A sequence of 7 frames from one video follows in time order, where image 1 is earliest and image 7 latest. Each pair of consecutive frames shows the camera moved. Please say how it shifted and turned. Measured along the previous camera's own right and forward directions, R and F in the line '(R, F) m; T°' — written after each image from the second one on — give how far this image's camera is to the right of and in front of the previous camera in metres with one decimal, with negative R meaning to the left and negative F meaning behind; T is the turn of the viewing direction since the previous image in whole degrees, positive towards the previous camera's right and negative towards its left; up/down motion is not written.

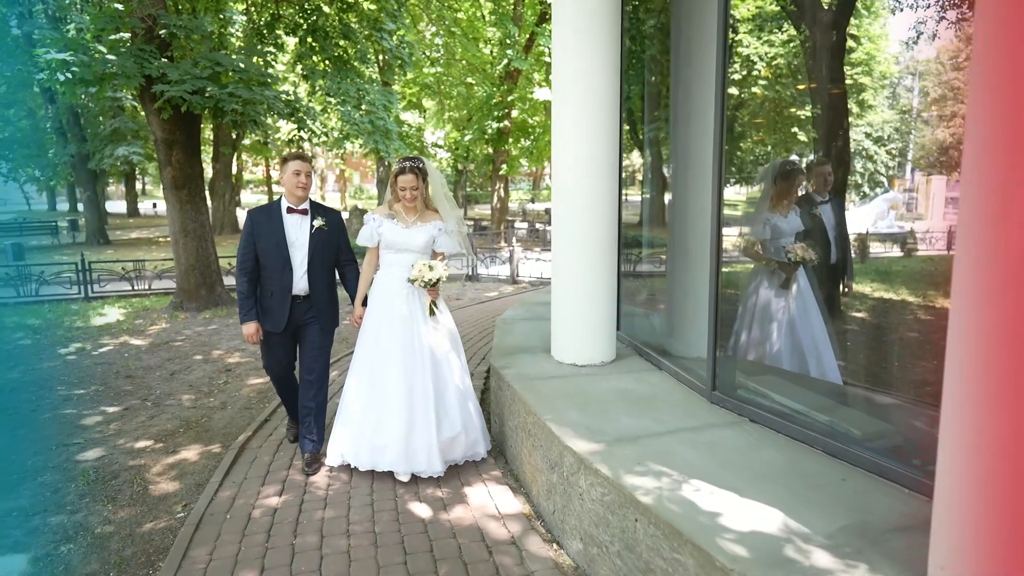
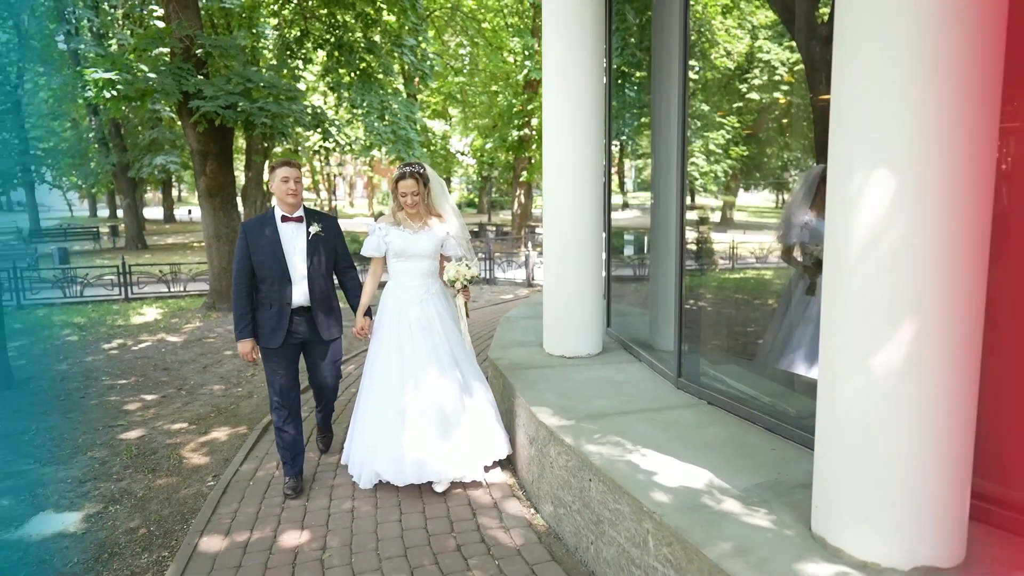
(+0.3, -0.5) m; -2°
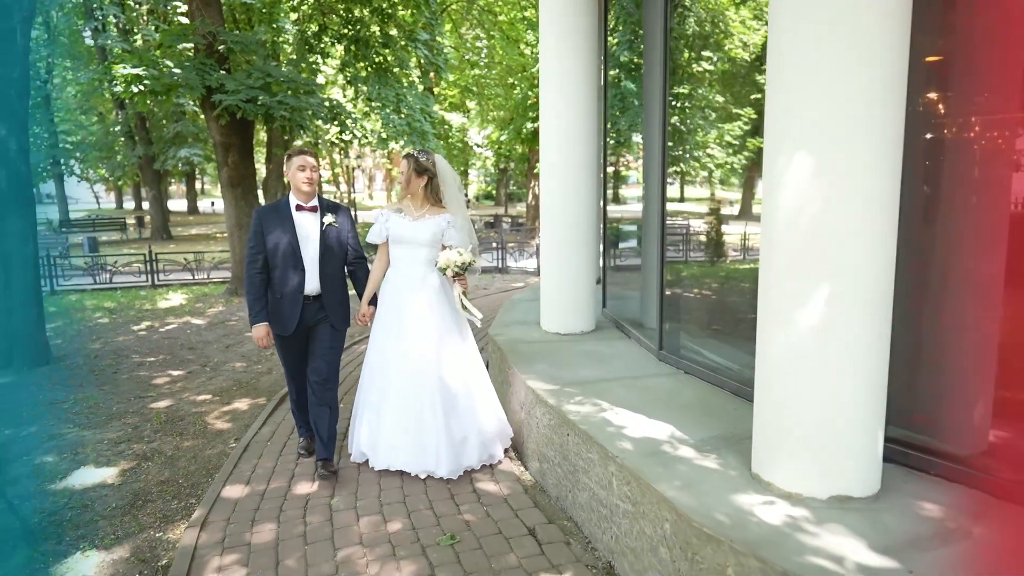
(+0.2, -0.4) m; -2°
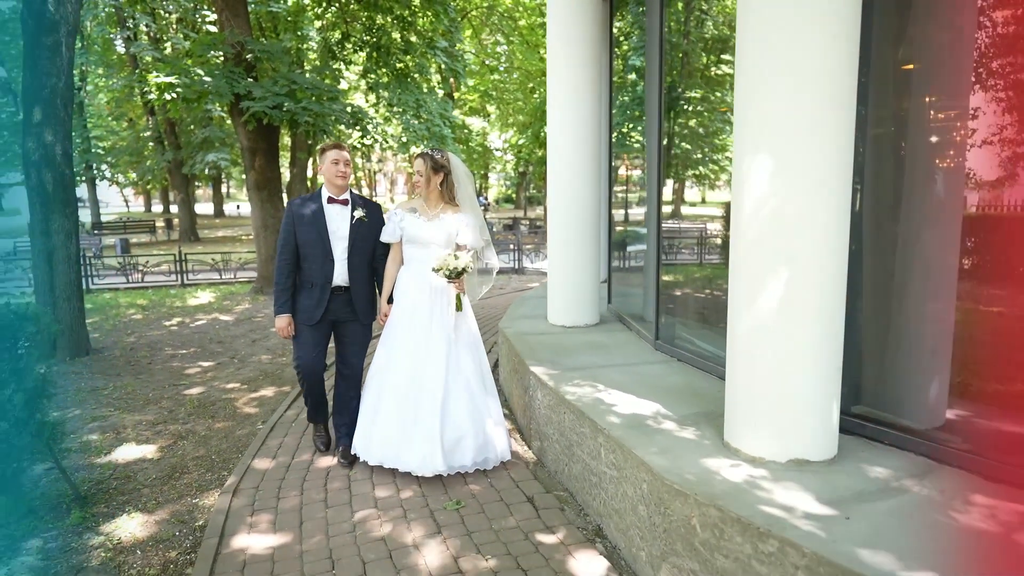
(+0.1, -0.3) m; -2°
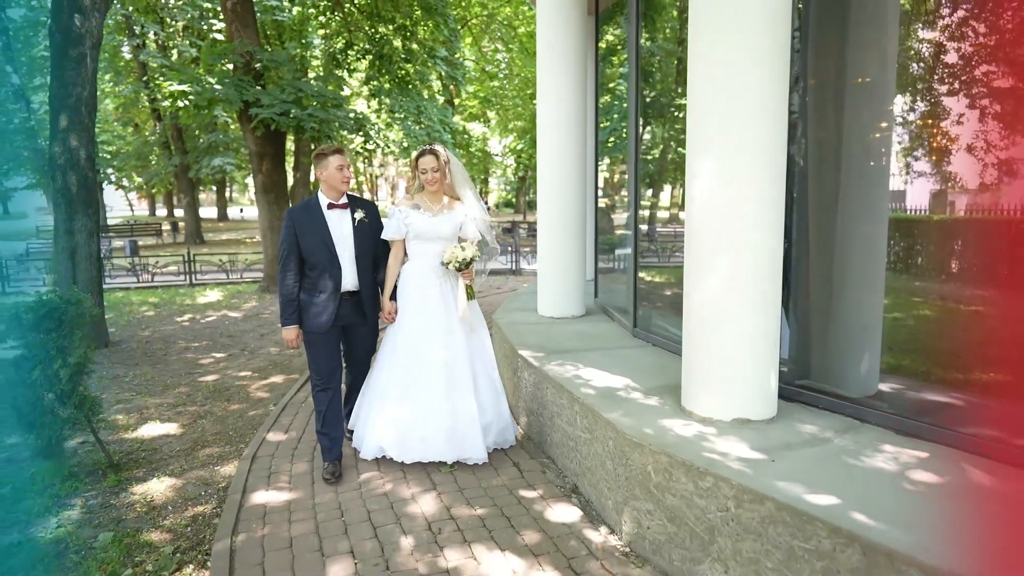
(+0.1, -0.5) m; 0°
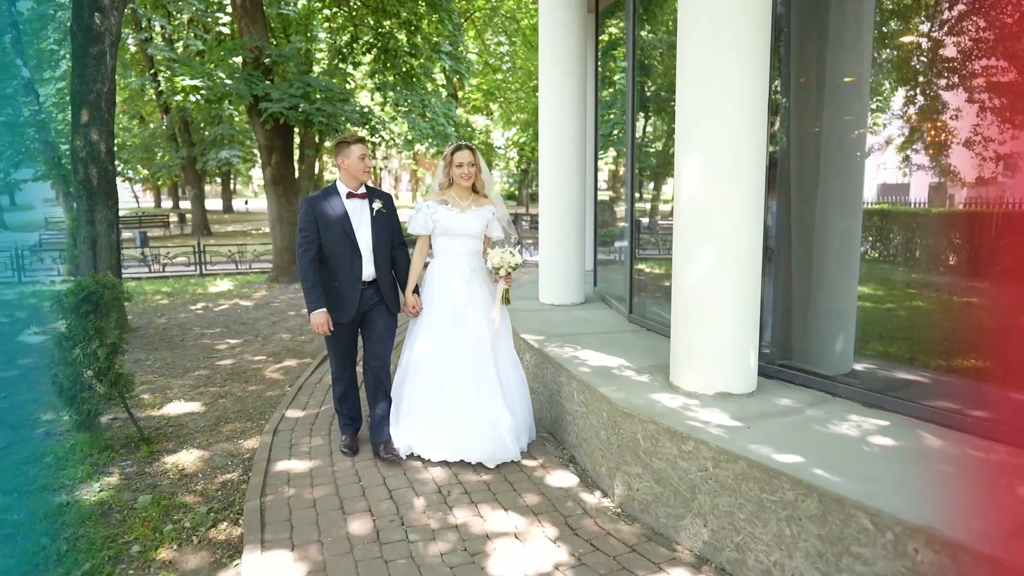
(0.0, -0.3) m; 0°
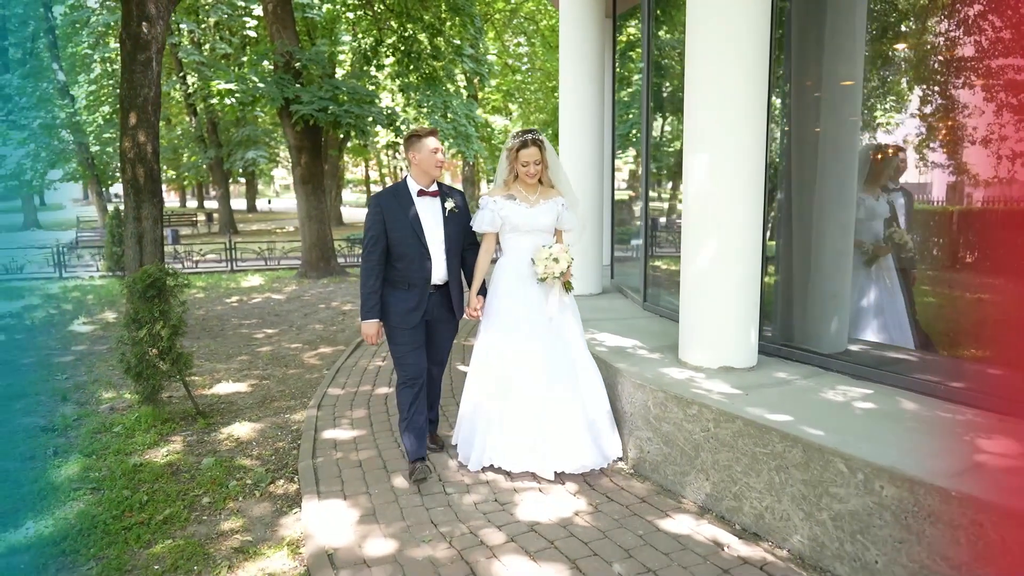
(0.0, -0.4) m; -1°
